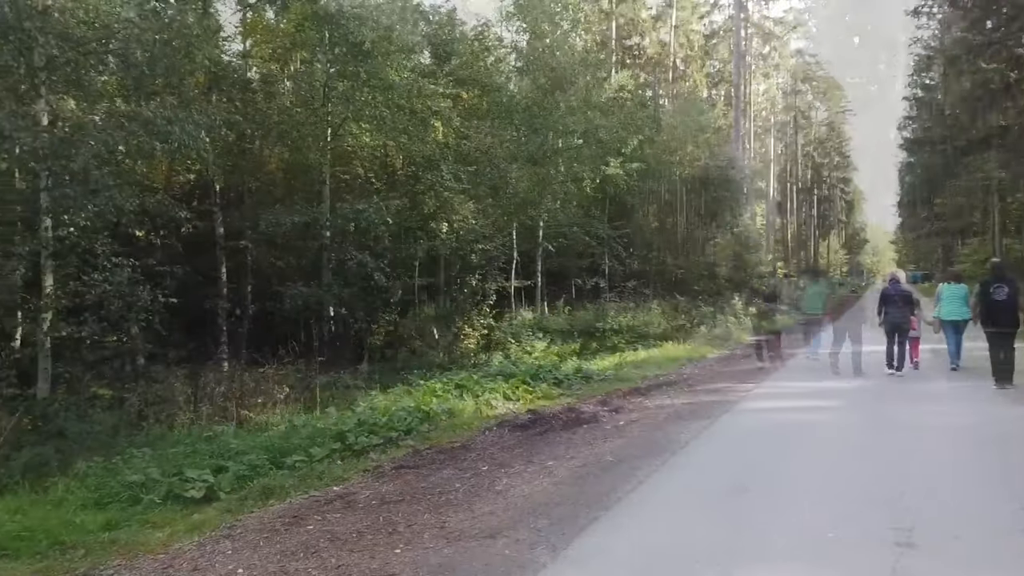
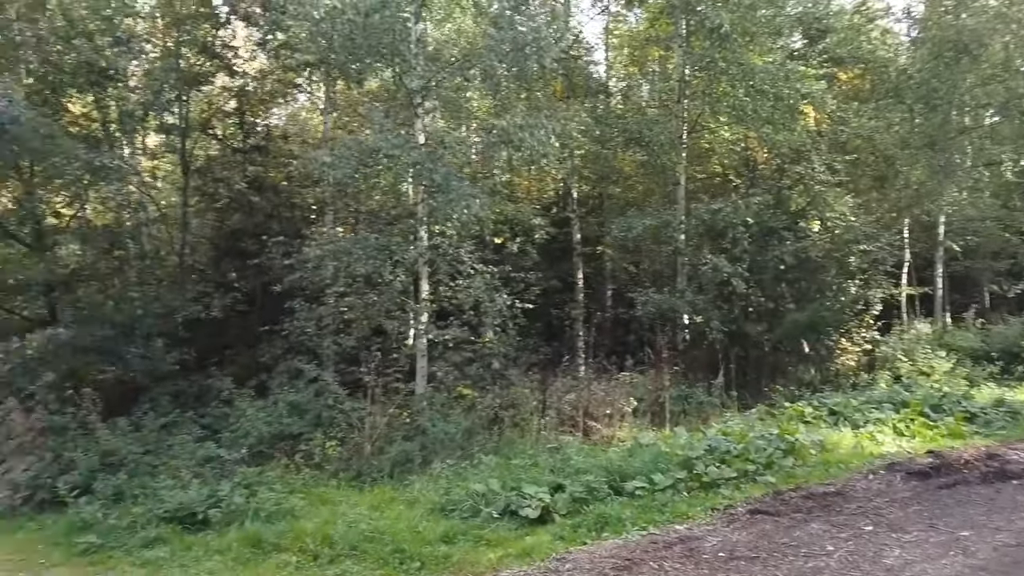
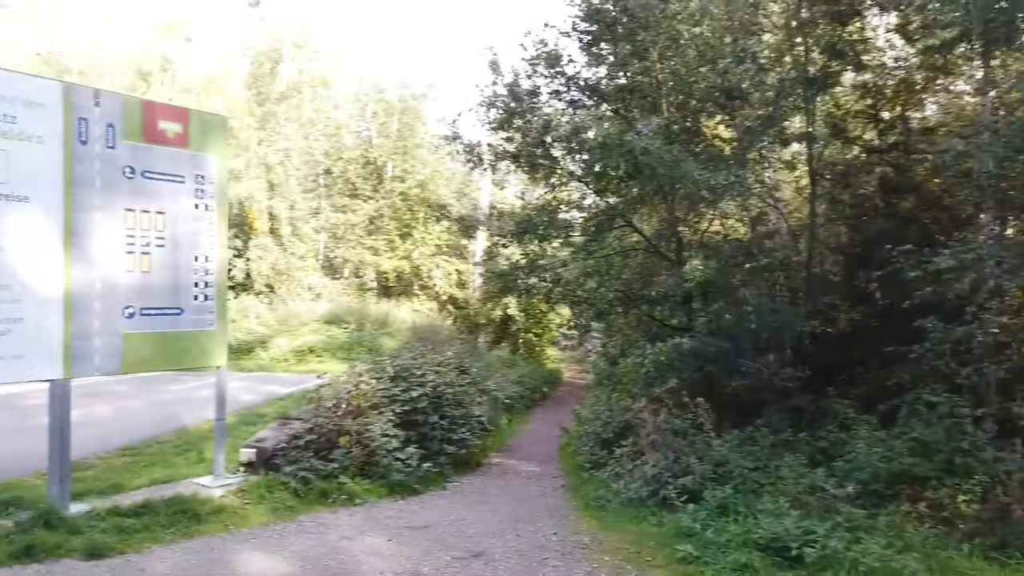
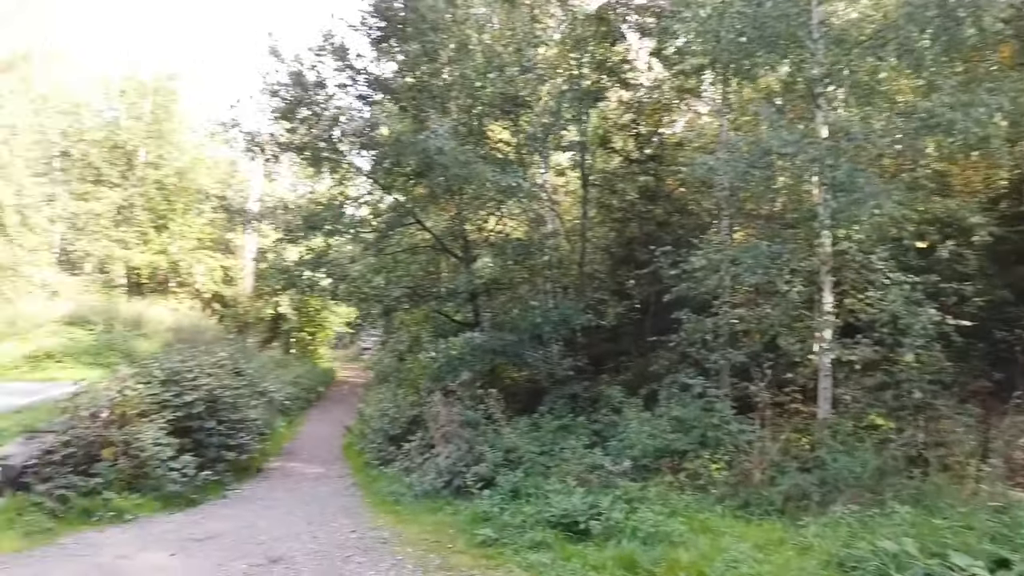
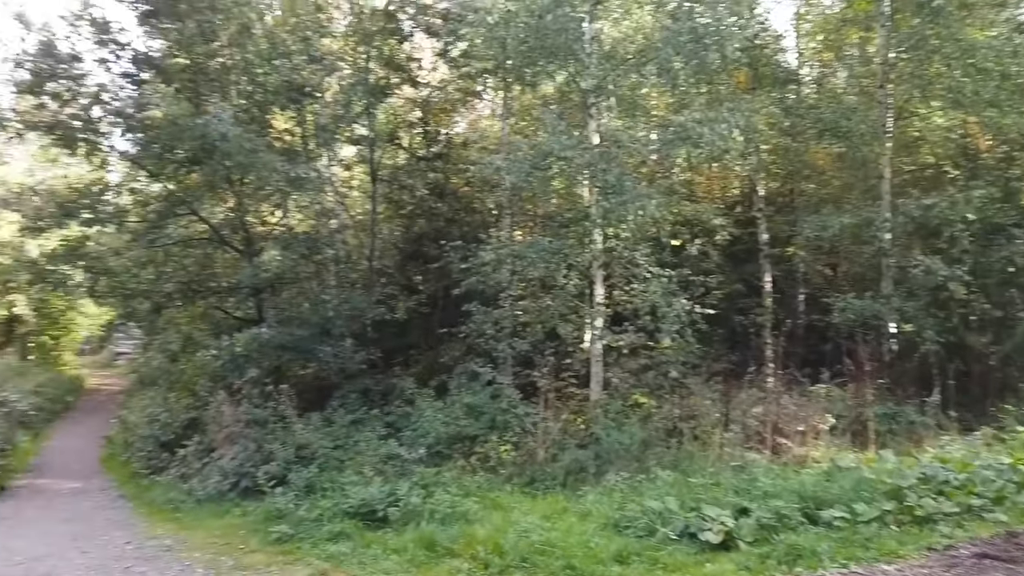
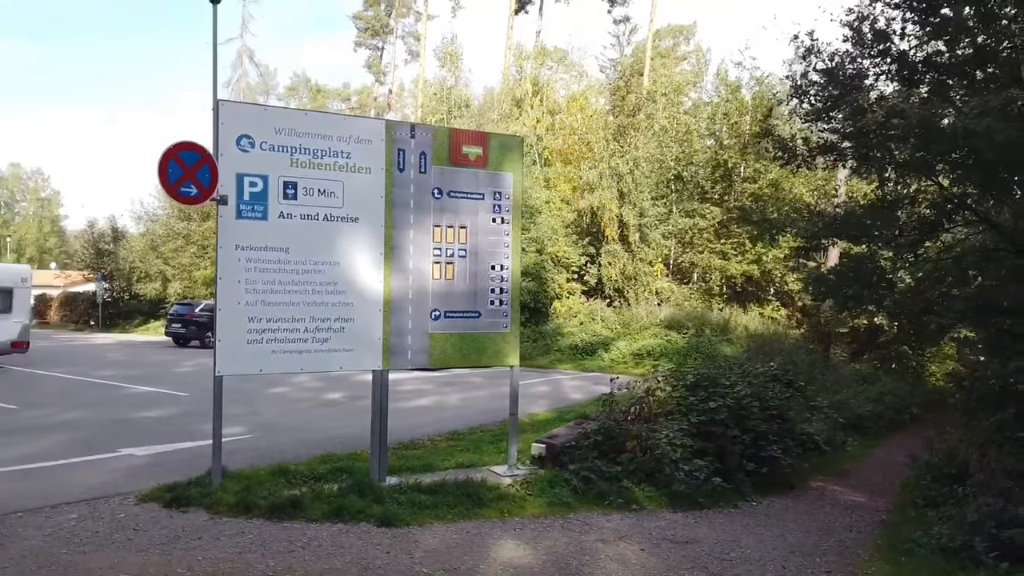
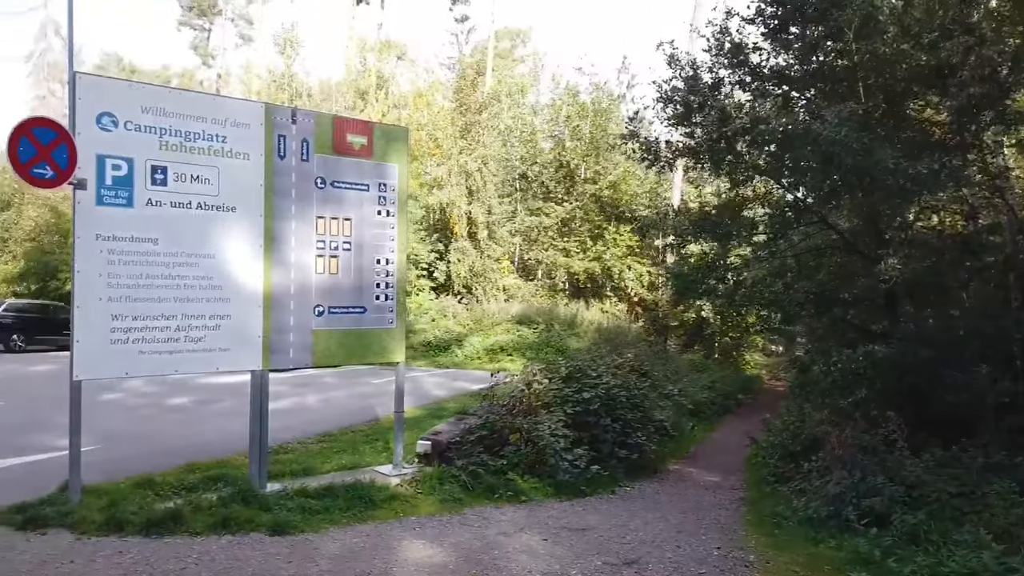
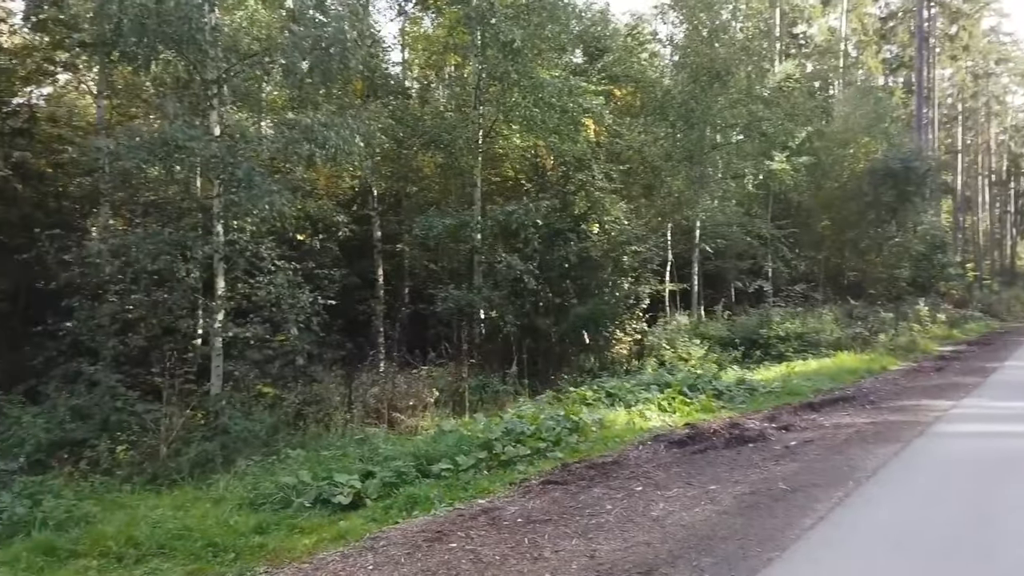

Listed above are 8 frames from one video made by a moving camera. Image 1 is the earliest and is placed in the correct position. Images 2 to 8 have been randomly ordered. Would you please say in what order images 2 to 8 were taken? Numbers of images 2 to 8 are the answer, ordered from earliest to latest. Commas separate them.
8, 2, 5, 4, 3, 7, 6
